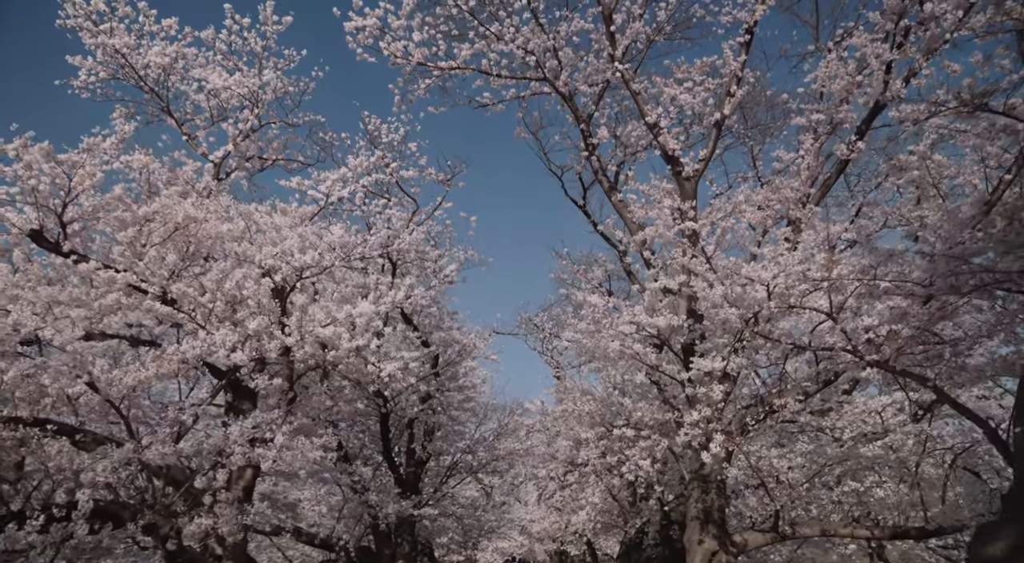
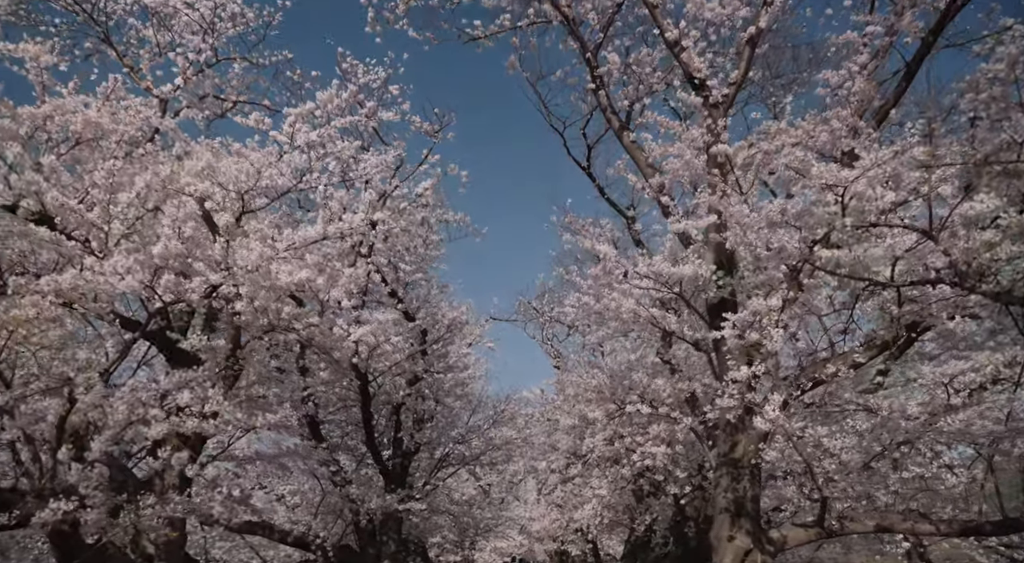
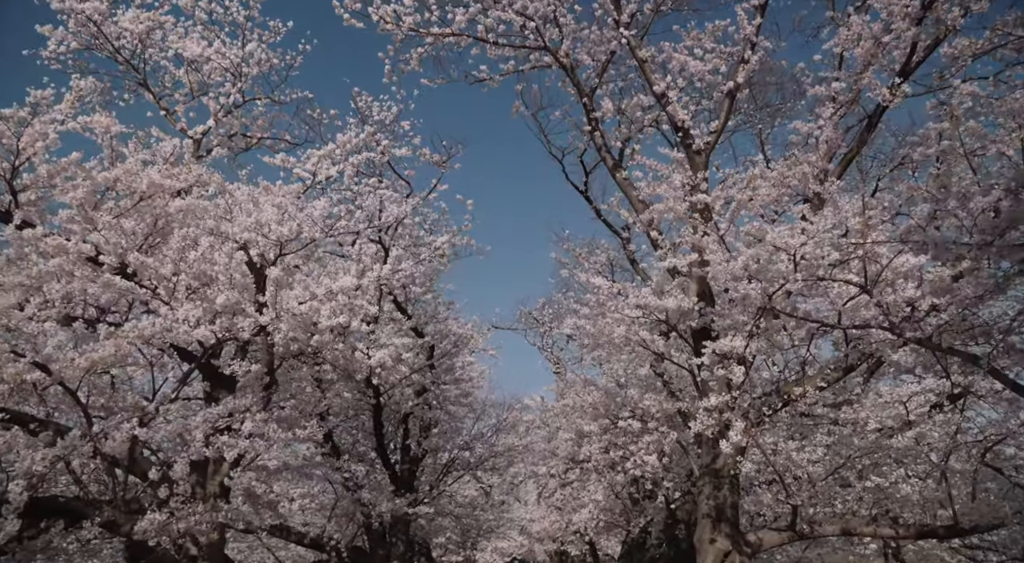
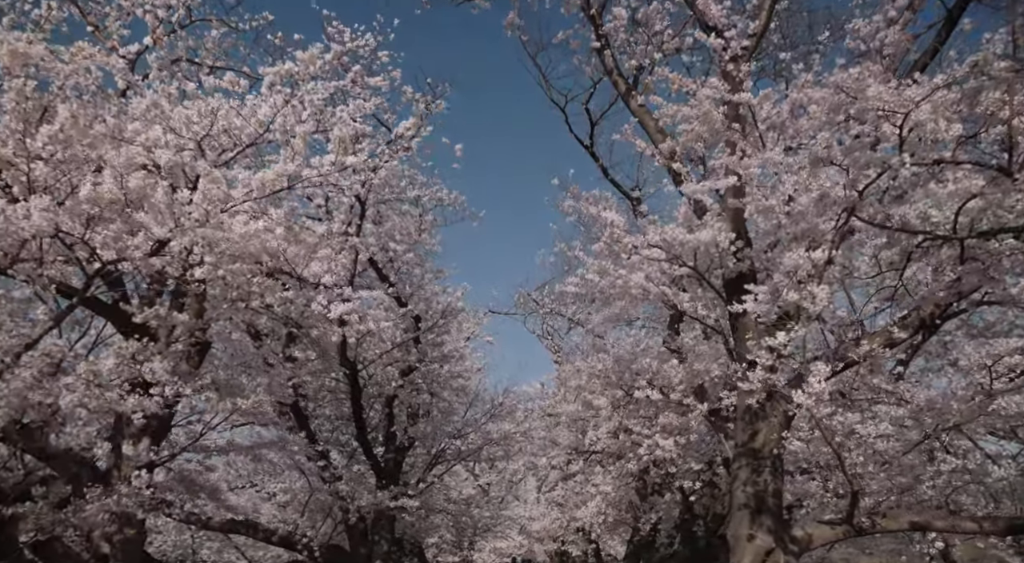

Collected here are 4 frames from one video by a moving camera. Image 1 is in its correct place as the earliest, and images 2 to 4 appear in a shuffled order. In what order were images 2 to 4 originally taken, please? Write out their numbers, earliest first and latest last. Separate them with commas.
3, 2, 4
